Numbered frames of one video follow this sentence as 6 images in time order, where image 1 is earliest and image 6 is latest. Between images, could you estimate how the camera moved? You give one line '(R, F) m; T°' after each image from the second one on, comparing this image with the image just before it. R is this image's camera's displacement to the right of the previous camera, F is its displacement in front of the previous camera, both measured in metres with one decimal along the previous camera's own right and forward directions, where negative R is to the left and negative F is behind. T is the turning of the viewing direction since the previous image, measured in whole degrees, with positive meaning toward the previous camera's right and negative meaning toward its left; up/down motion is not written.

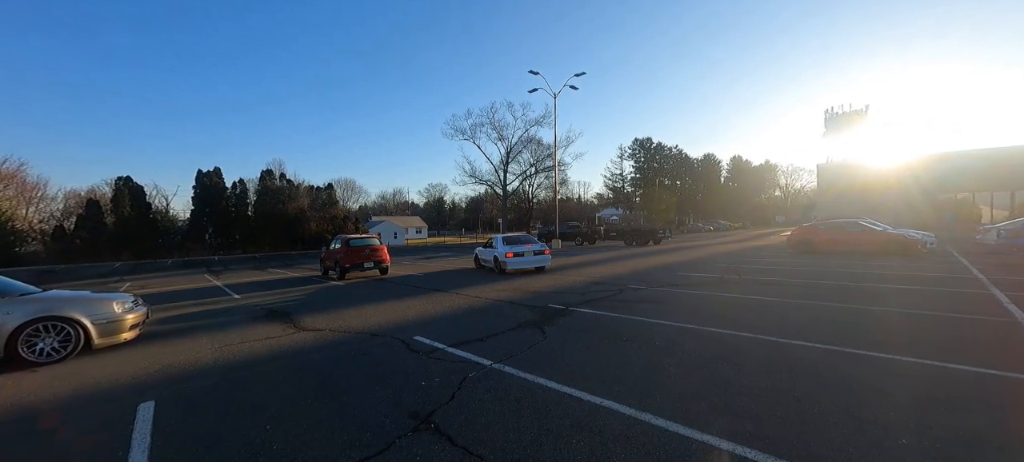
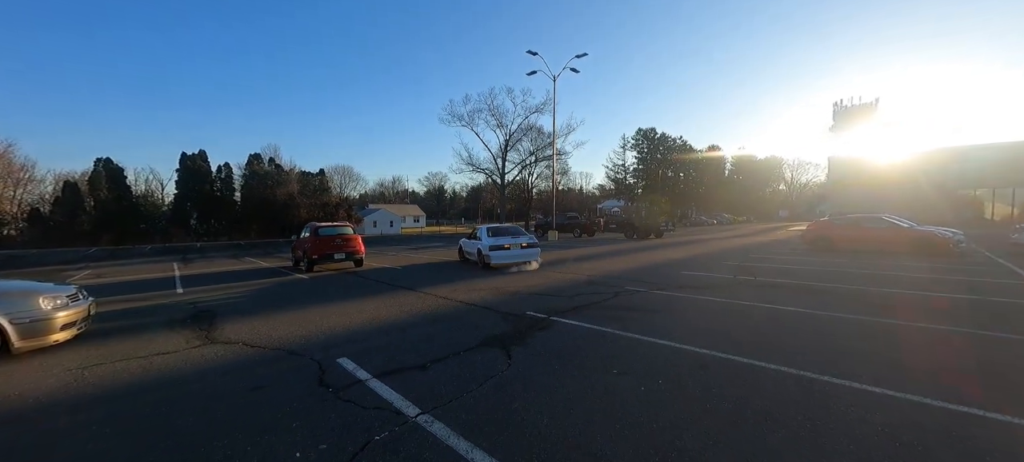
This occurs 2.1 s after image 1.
(+0.5, +1.5) m; 0°
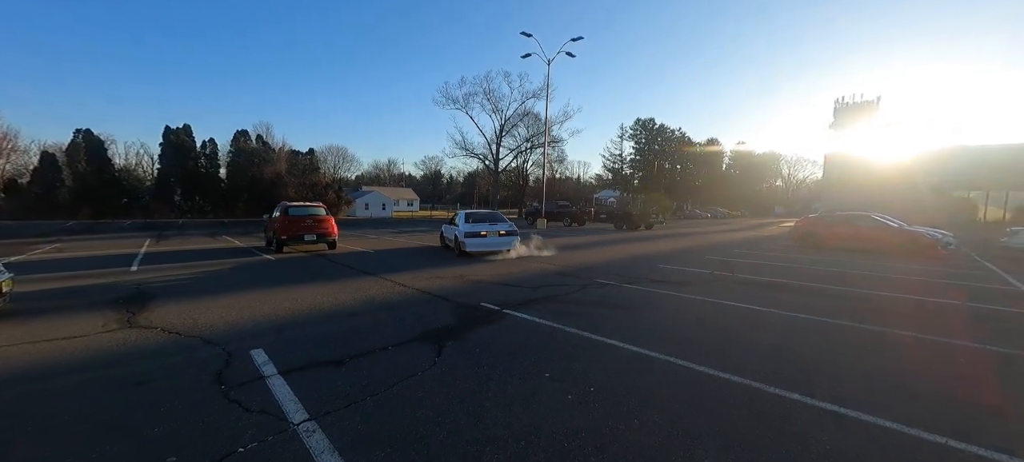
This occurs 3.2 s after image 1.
(+0.6, +0.4) m; +1°
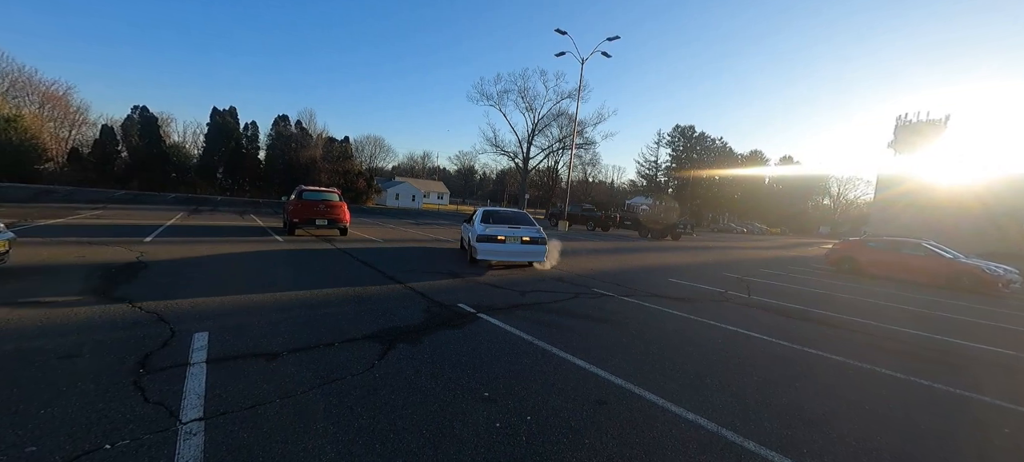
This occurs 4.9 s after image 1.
(+0.6, +0.4) m; -4°
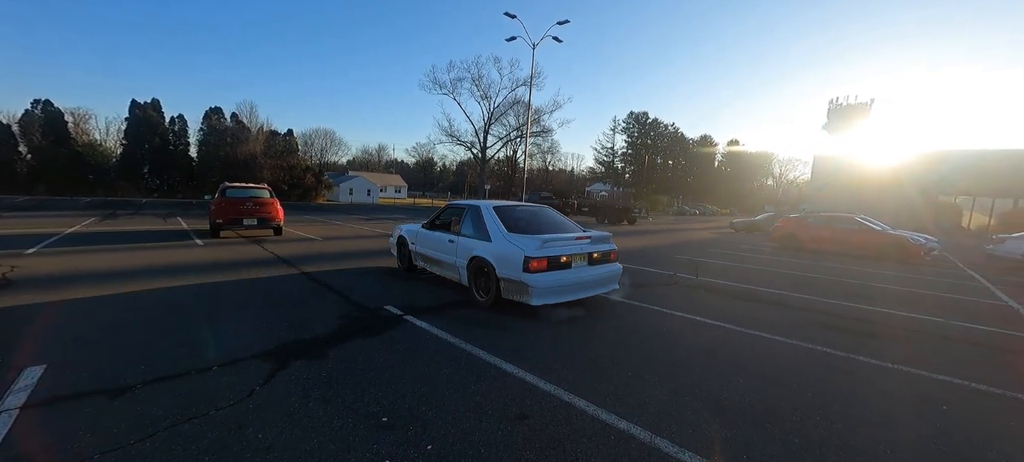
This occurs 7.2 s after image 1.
(+0.4, +0.5) m; +5°
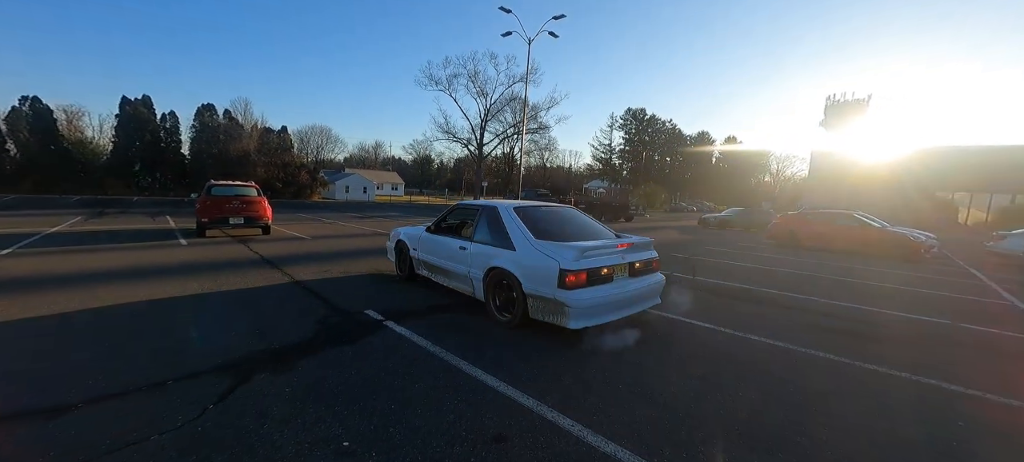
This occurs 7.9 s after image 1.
(+0.1, +0.3) m; 0°
